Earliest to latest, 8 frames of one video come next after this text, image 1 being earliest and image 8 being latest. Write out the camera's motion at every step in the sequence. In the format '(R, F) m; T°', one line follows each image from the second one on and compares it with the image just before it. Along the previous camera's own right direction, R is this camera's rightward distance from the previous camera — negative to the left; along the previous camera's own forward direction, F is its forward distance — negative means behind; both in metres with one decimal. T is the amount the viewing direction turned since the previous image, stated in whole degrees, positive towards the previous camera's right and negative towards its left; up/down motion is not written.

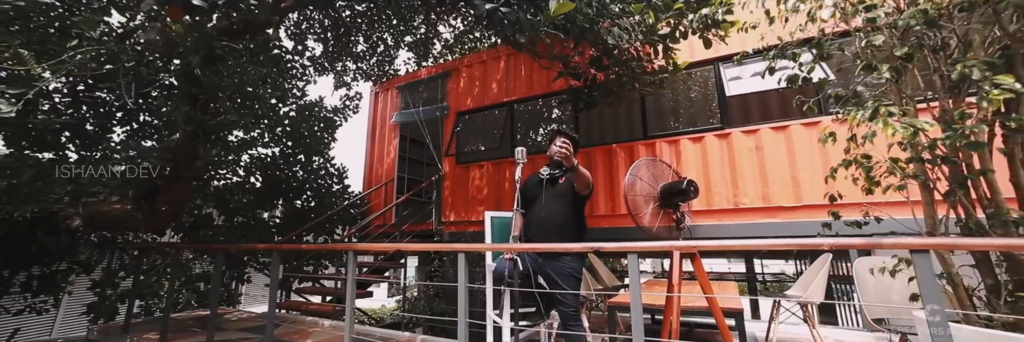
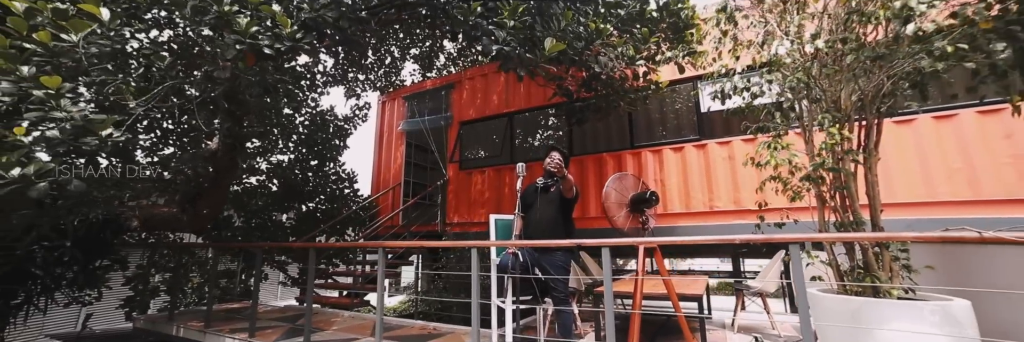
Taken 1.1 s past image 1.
(0.0, -0.5) m; 0°
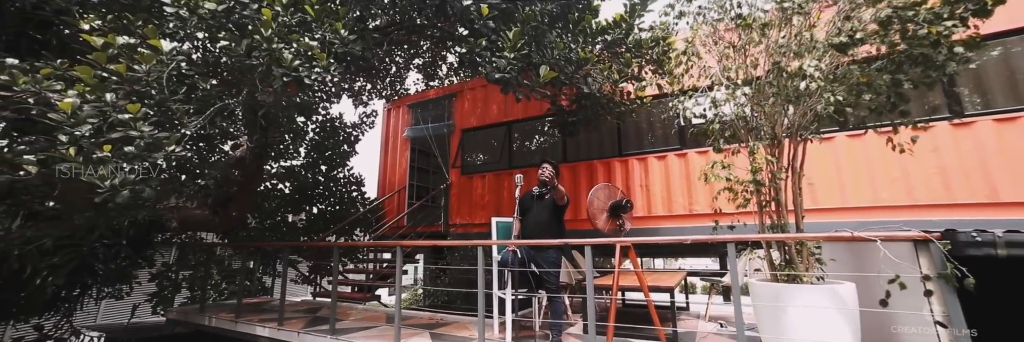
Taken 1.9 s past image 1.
(0.0, -0.4) m; 0°
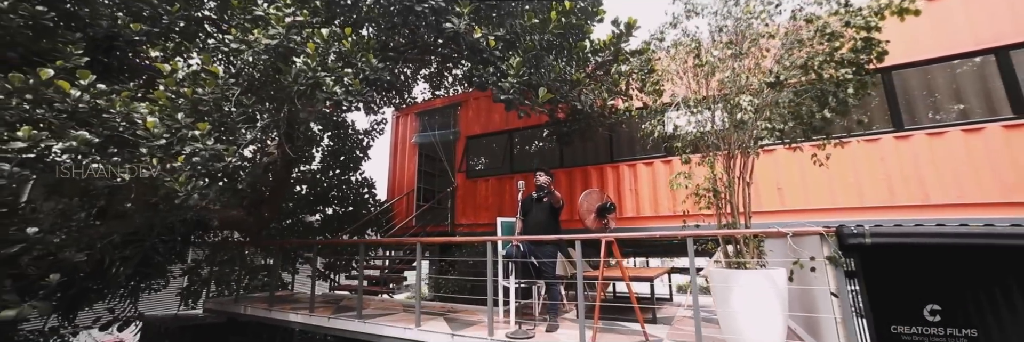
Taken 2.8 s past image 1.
(0.0, -0.5) m; 0°
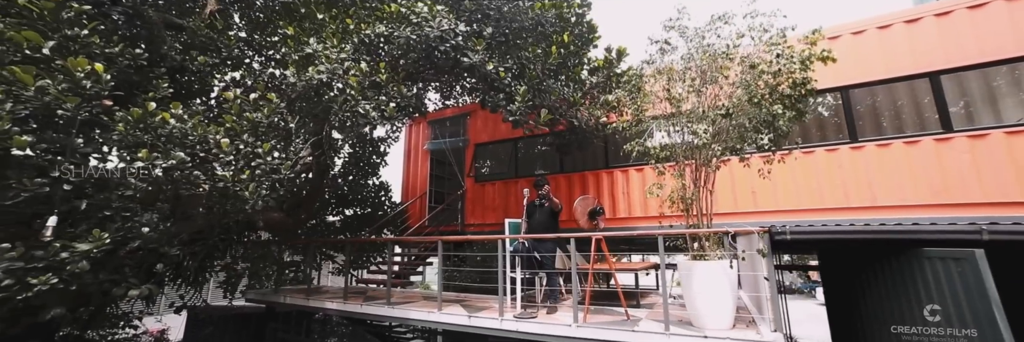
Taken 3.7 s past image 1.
(0.0, -0.6) m; -1°
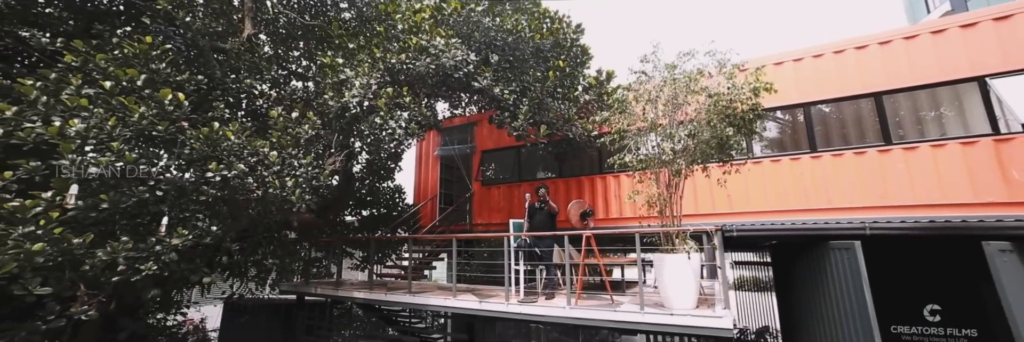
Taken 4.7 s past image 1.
(0.0, -0.7) m; -1°
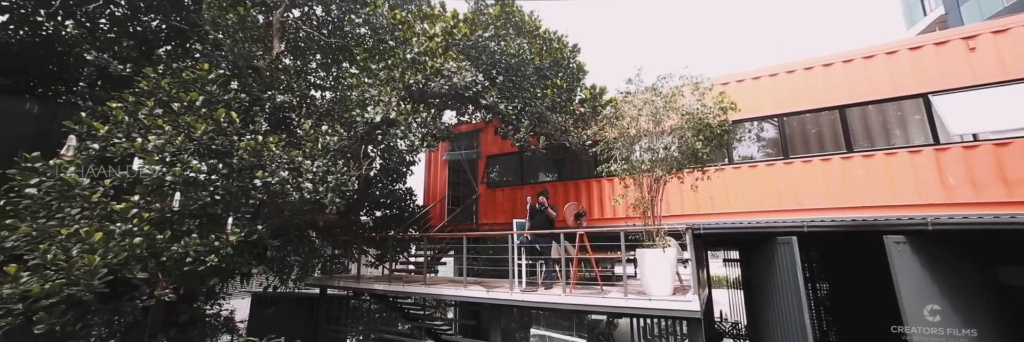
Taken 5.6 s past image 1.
(0.0, -0.6) m; -1°
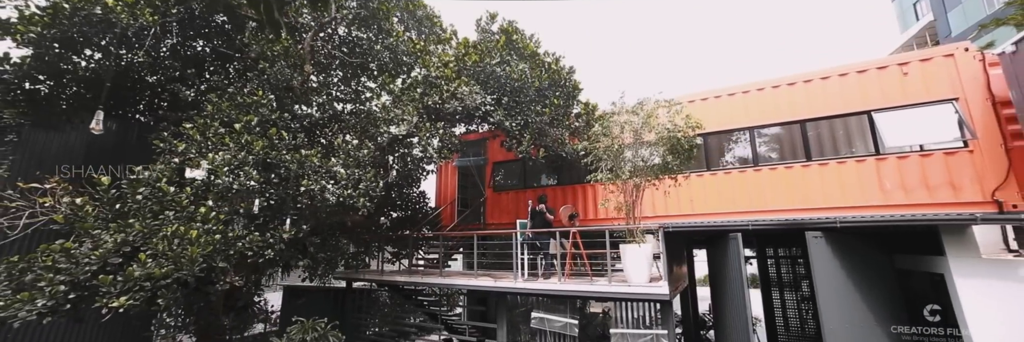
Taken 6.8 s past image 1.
(0.0, -0.9) m; -1°
